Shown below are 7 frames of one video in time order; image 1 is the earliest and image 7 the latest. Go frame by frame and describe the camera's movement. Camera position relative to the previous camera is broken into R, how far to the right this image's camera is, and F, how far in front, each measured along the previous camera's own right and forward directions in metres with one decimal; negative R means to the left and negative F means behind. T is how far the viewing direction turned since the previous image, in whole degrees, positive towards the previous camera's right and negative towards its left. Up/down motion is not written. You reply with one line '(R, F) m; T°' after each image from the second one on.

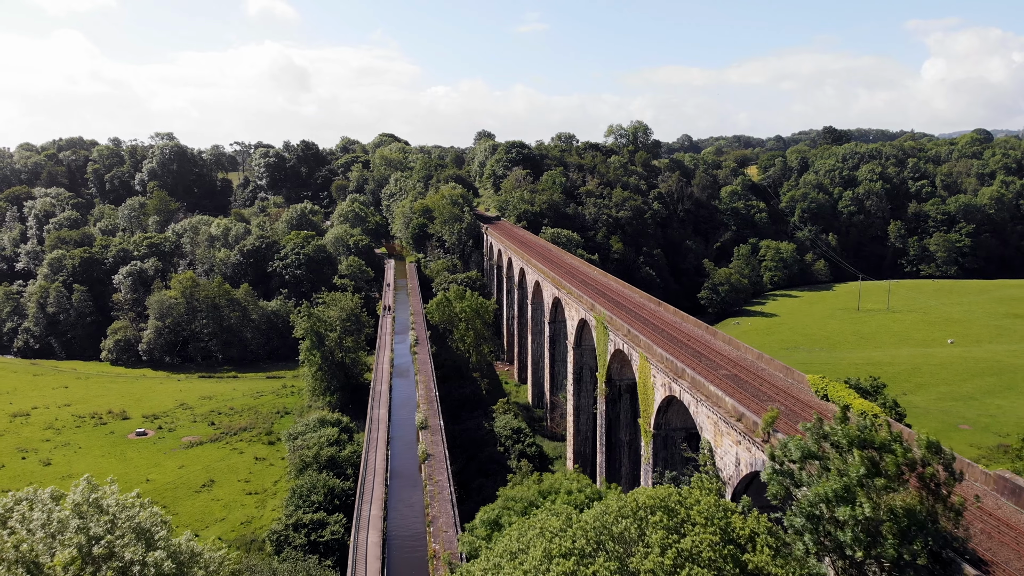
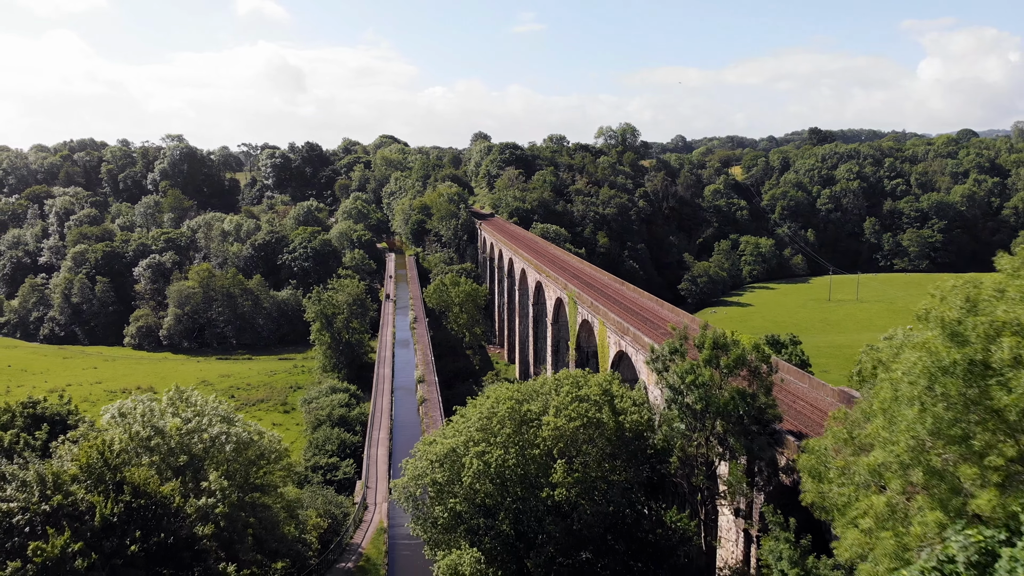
(+0.8, -4.4) m; 0°
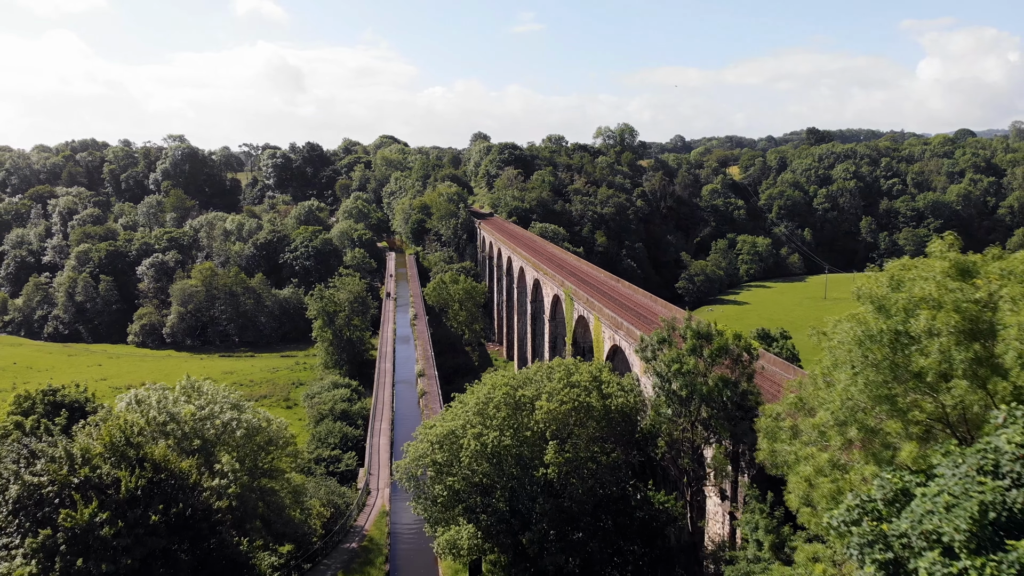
(+0.1, -0.7) m; 0°
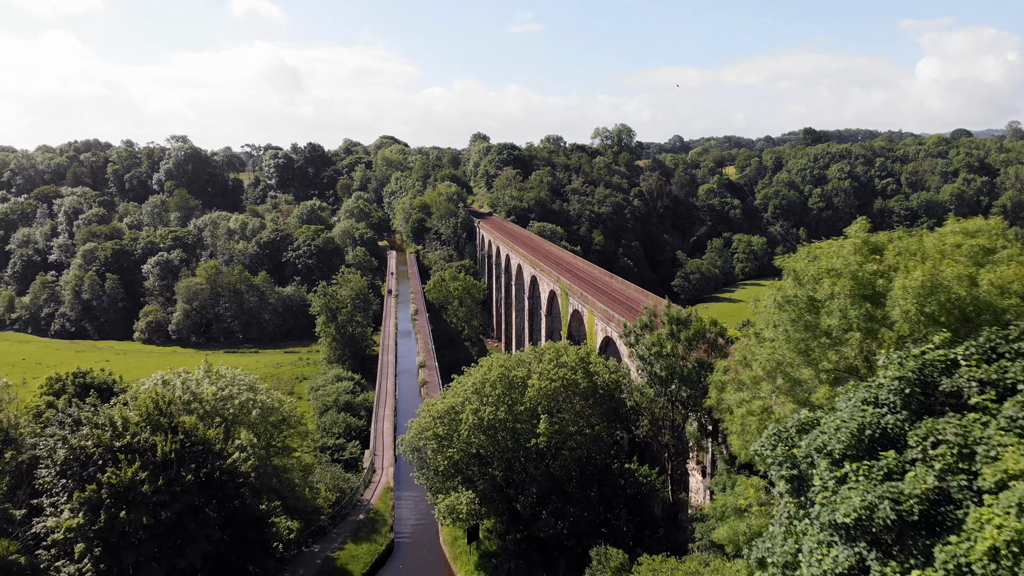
(+0.1, -1.2) m; 0°
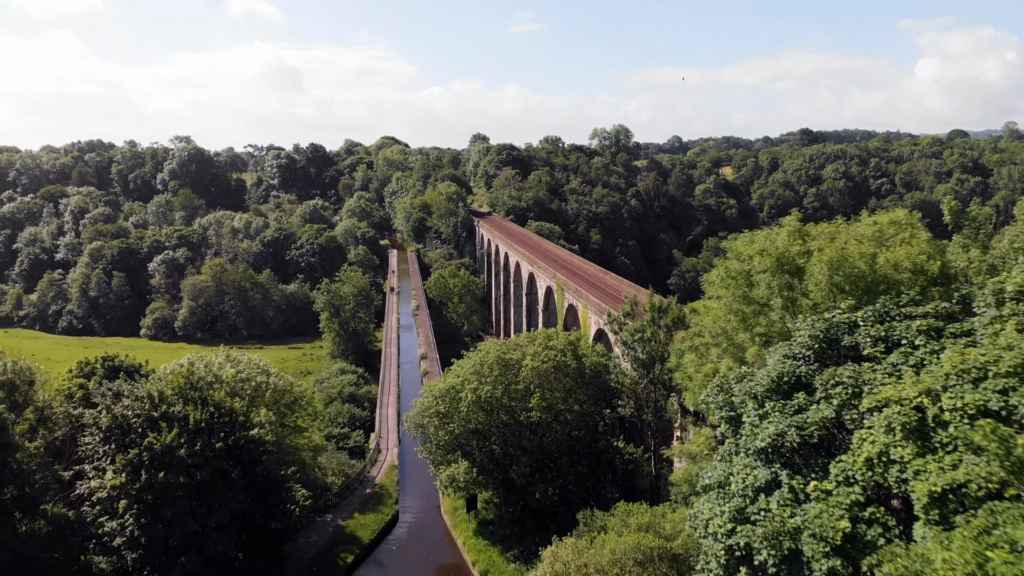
(+0.1, -1.2) m; 0°
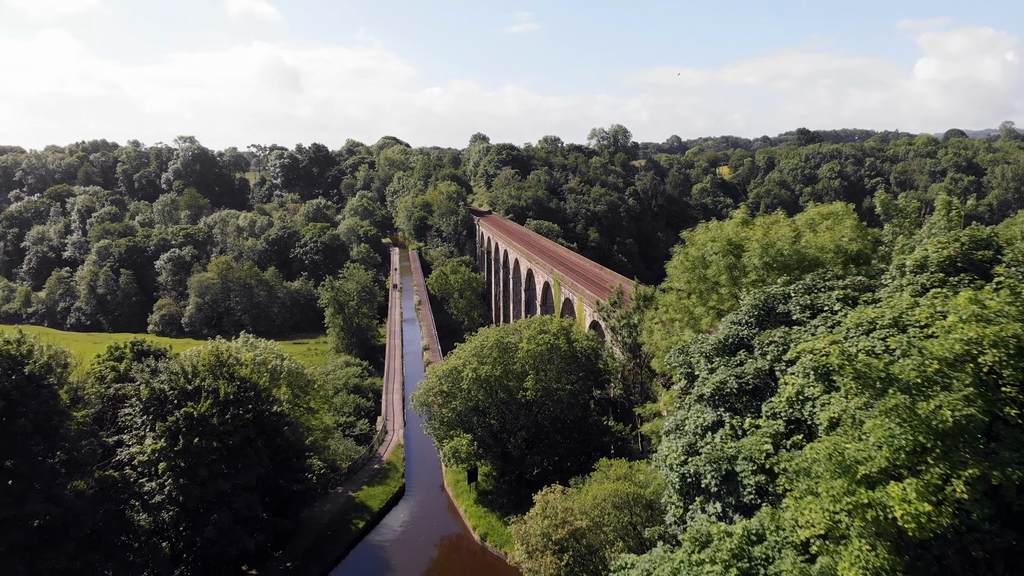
(+0.1, -1.3) m; 0°
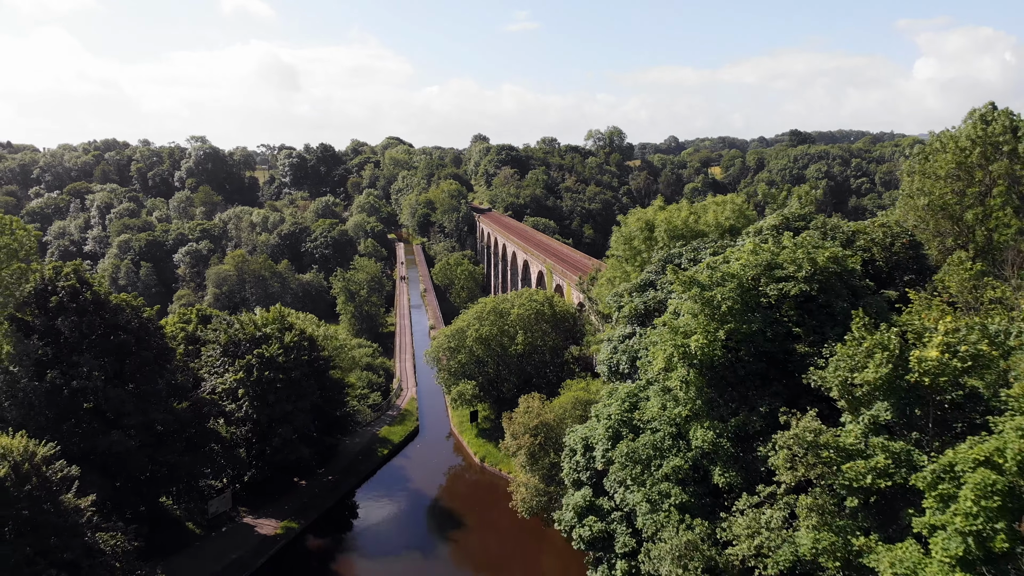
(+0.2, -3.9) m; 0°
